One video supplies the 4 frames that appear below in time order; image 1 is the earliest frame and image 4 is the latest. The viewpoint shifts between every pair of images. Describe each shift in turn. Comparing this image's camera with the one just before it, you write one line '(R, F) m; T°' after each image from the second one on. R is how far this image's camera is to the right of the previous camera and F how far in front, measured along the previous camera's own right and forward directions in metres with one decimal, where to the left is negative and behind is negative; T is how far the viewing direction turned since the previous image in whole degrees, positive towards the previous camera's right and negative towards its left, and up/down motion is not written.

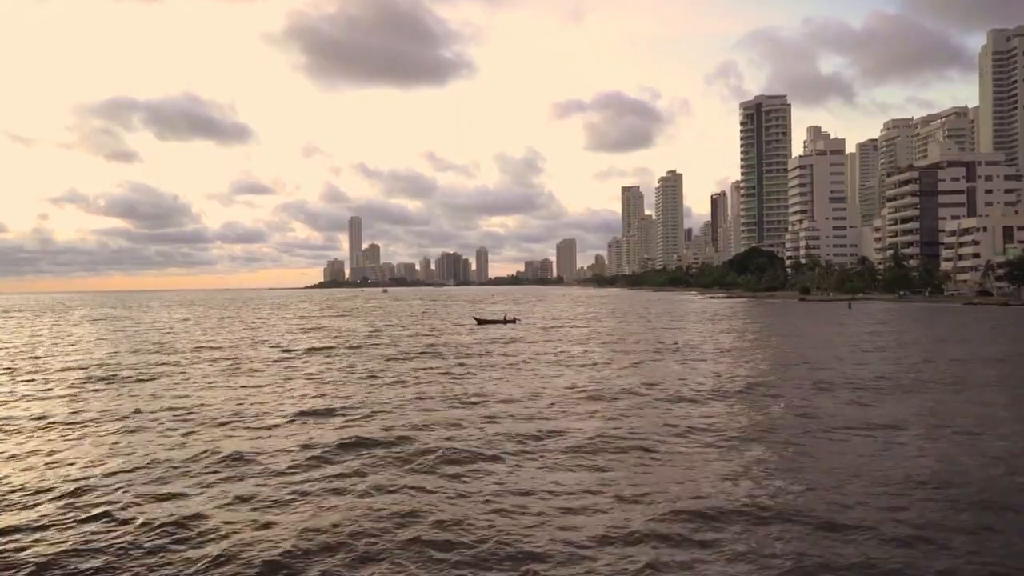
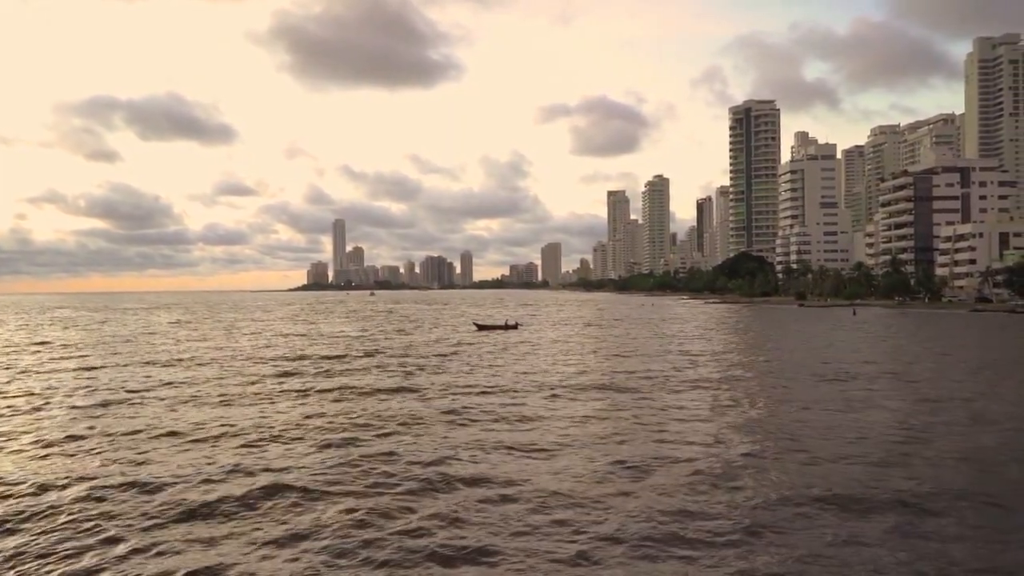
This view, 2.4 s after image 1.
(-1.3, +2.1) m; +1°
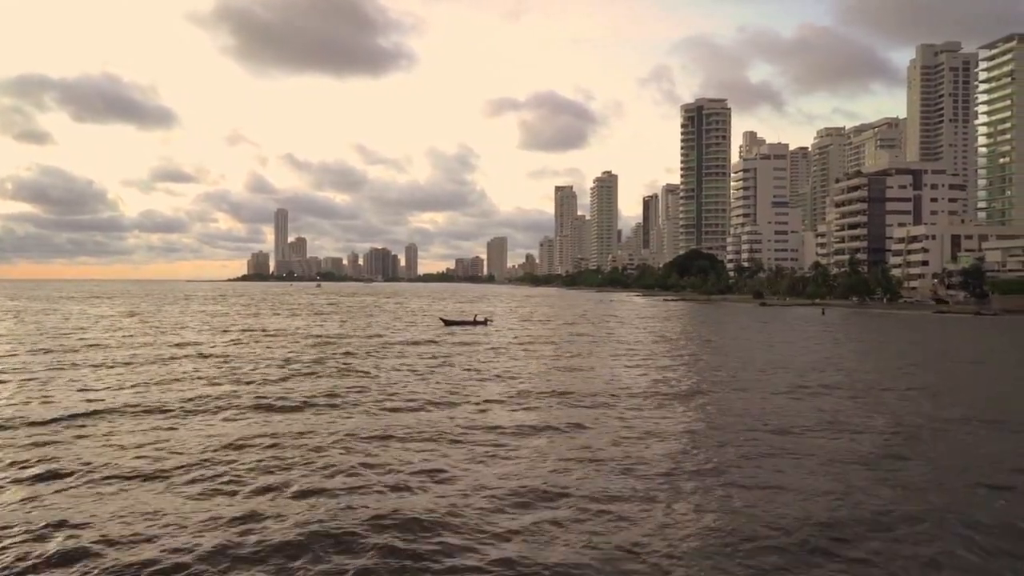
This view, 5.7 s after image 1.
(-1.9, +2.9) m; +4°
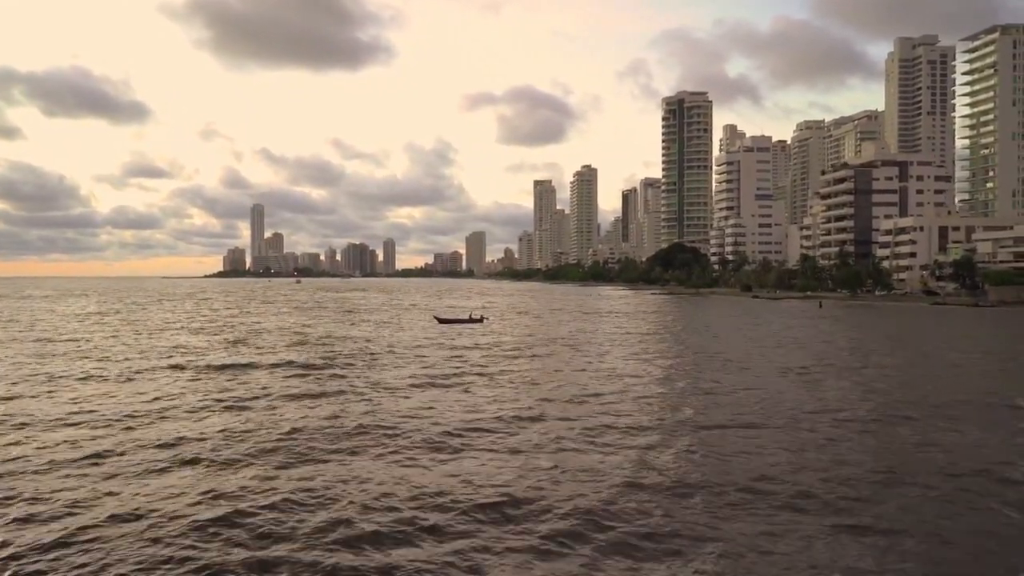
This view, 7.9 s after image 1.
(-1.4, +1.7) m; +2°
